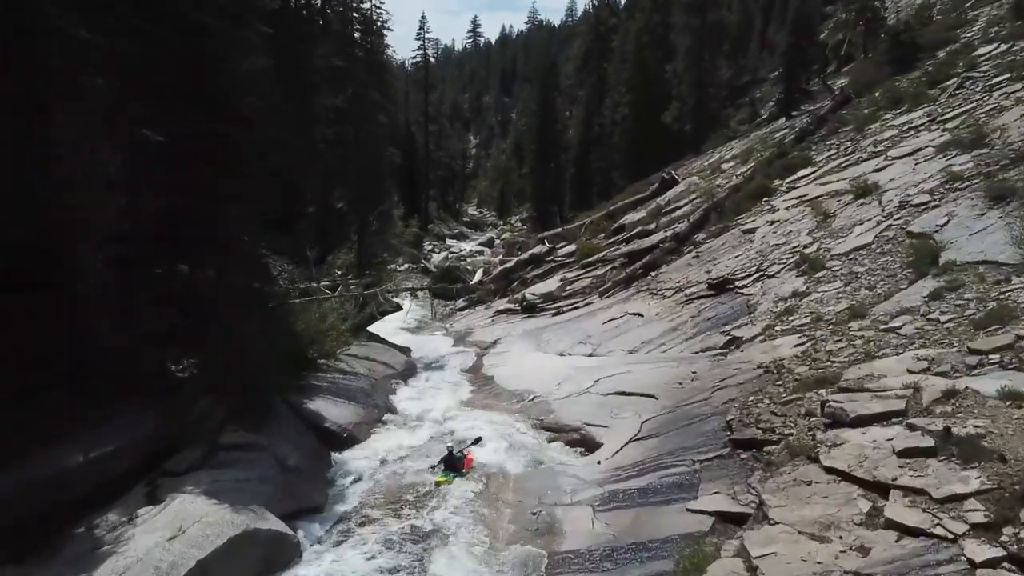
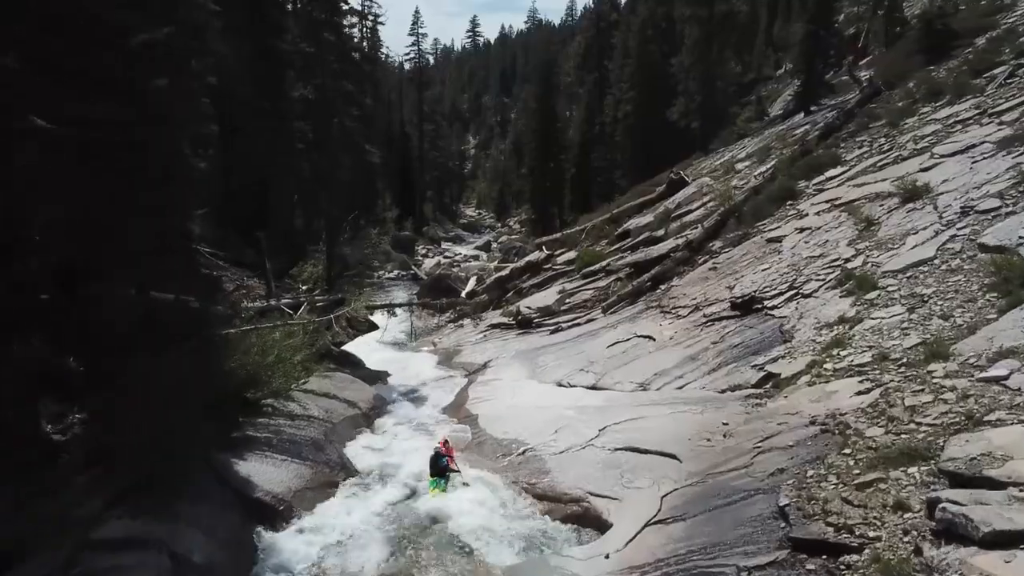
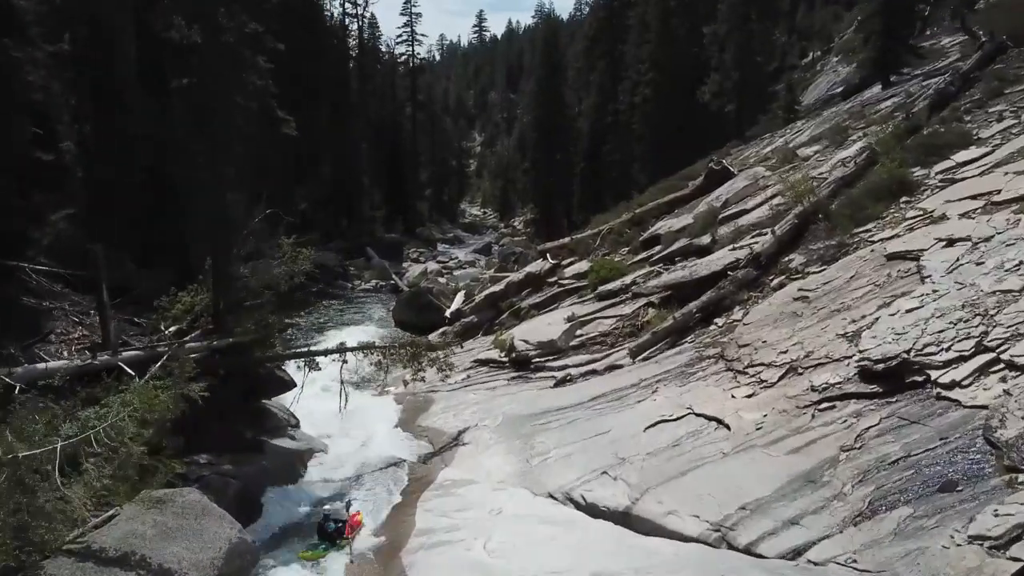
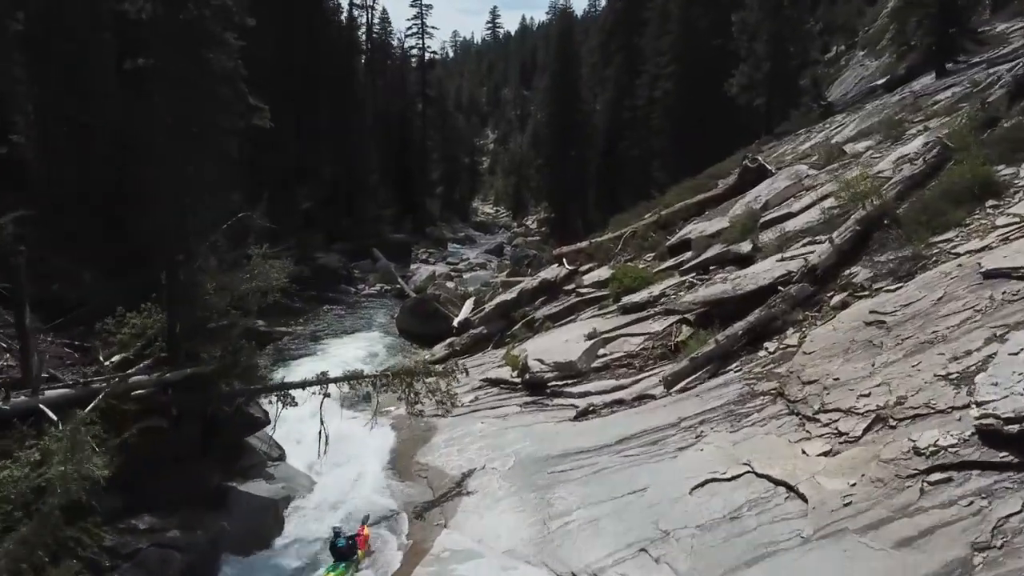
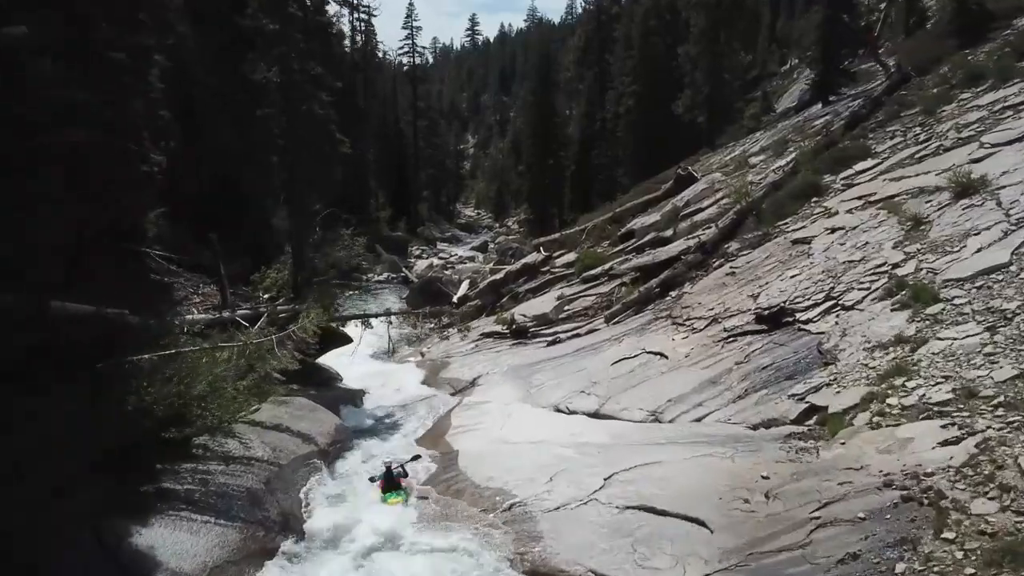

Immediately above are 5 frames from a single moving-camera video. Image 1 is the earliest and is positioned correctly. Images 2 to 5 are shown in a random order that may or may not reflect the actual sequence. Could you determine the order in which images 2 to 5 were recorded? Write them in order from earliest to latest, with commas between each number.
2, 5, 3, 4
